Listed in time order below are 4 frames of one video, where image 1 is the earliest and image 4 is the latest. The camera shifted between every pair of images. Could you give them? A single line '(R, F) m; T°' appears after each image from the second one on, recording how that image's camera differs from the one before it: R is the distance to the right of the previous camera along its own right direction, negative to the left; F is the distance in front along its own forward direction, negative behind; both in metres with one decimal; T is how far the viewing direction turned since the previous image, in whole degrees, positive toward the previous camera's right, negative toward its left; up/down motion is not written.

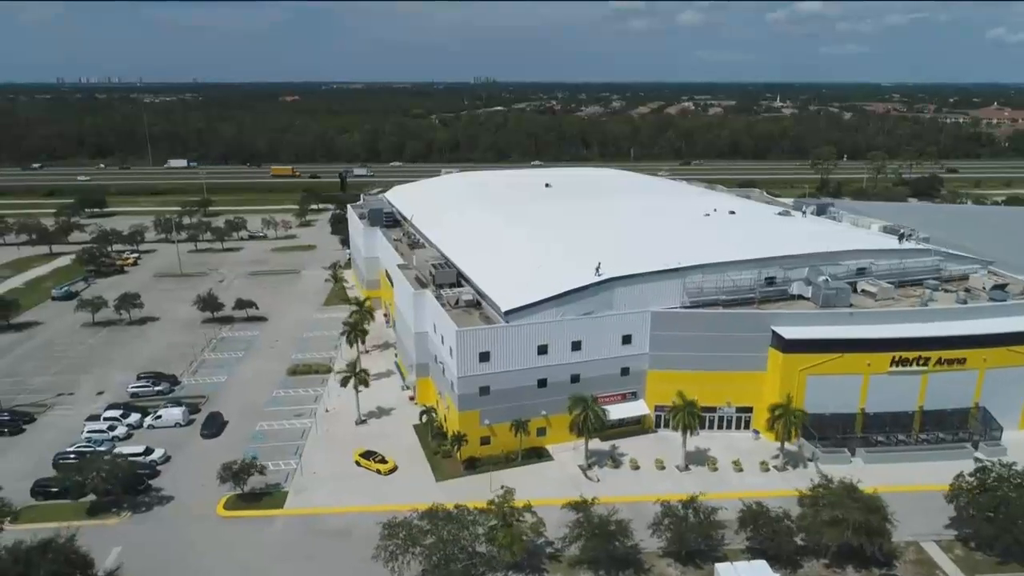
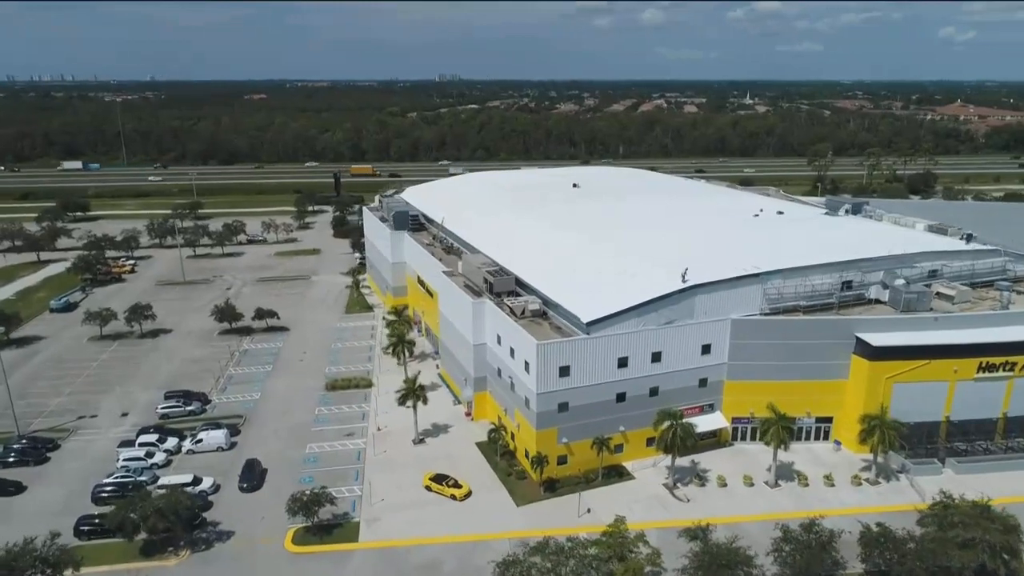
(-5.6, +2.6) m; +3°
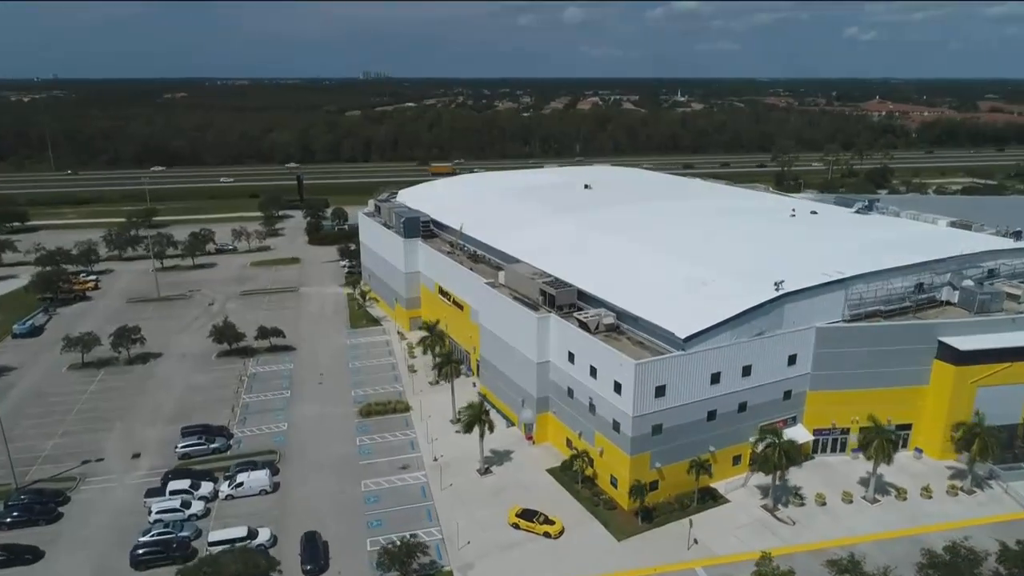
(-7.1, +3.5) m; +5°
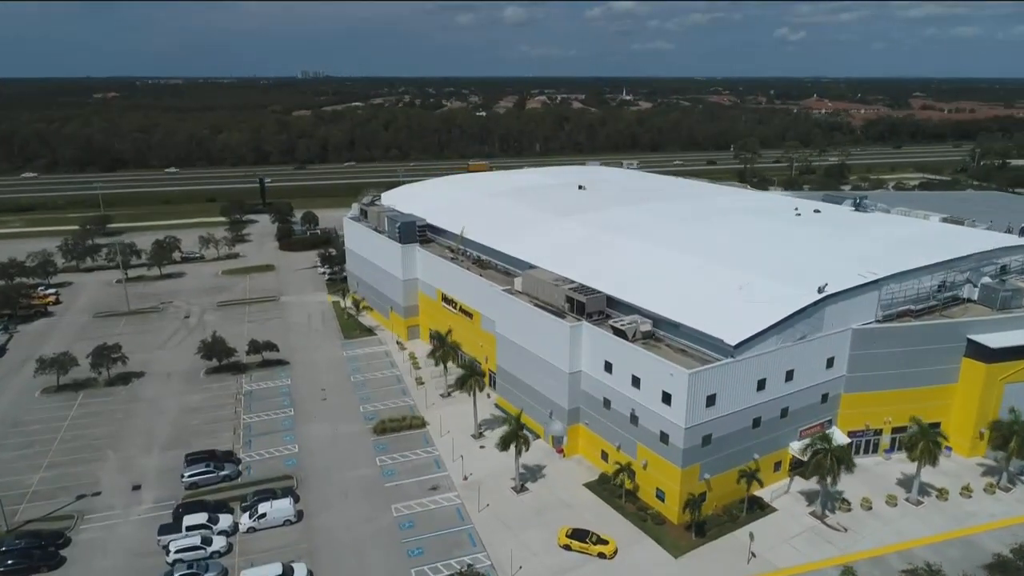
(-4.2, +1.8) m; +4°
